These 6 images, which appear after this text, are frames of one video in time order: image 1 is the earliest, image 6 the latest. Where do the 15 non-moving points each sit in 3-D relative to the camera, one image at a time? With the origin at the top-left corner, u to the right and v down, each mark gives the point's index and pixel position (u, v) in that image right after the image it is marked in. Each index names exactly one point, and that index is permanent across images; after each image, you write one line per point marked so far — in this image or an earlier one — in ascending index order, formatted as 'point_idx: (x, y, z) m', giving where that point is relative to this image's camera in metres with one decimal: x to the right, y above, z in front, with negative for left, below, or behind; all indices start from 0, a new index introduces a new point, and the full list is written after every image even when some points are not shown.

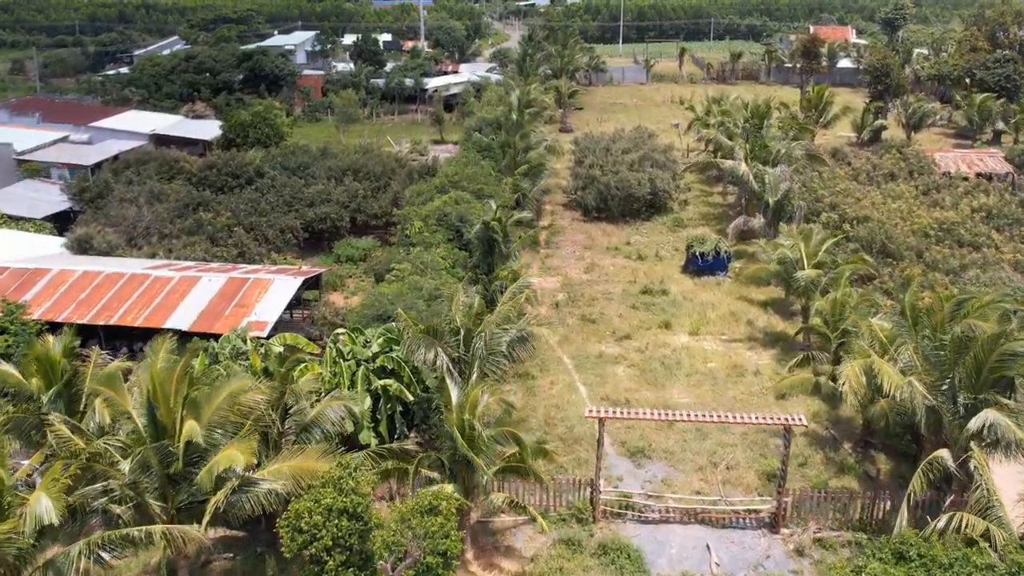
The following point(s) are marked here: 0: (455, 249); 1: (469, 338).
0: (-1.3, +0.9, +18.0) m
1: (-0.7, -0.8, +12.7) m
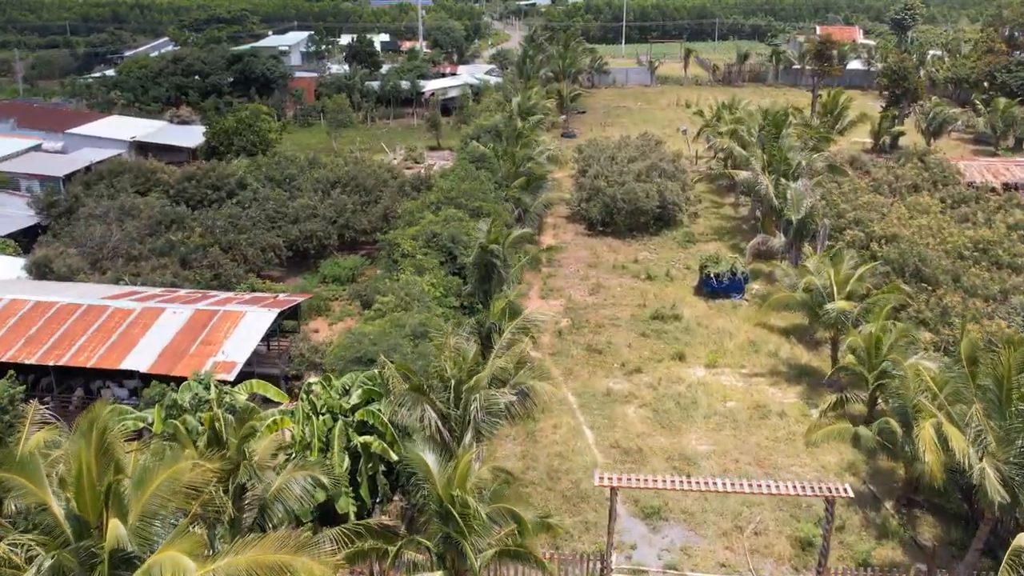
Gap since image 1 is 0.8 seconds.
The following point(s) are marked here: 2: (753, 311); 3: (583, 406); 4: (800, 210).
0: (-1.3, +0.3, +16.4) m
1: (-0.7, -1.4, +11.1) m
2: (+6.0, -0.6, +19.8) m
3: (+1.4, -2.3, +15.7) m
4: (+7.0, +1.9, +19.2) m
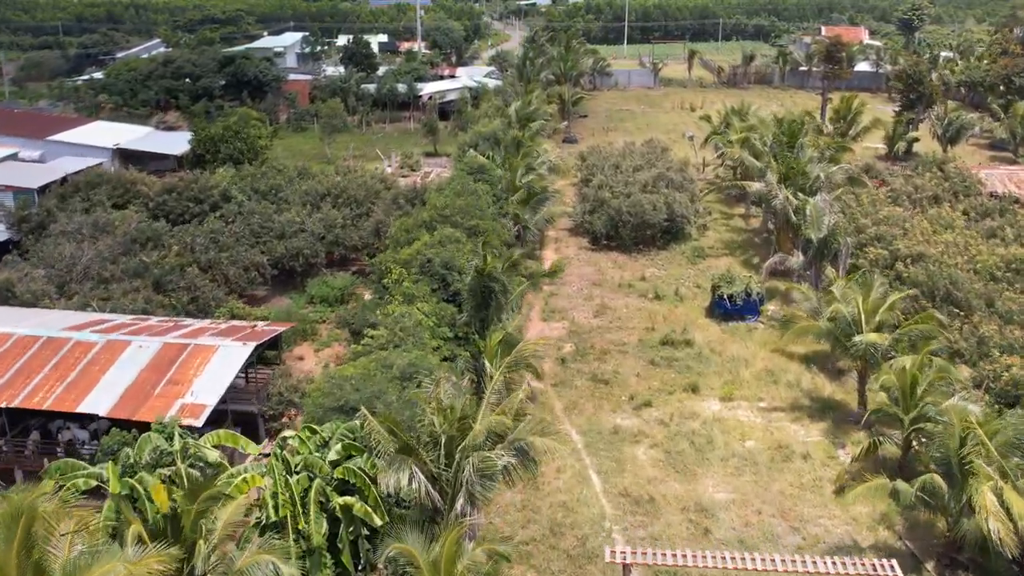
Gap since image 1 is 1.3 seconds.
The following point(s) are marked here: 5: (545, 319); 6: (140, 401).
0: (-1.4, -0.3, +15.1) m
1: (-0.7, -2.0, +9.8) m
2: (+6.0, -1.1, +18.5) m
3: (+1.4, -2.9, +14.4) m
4: (+7.0, +1.3, +17.9) m
5: (+0.8, -0.8, +19.4) m
6: (-5.8, -1.8, +12.4) m
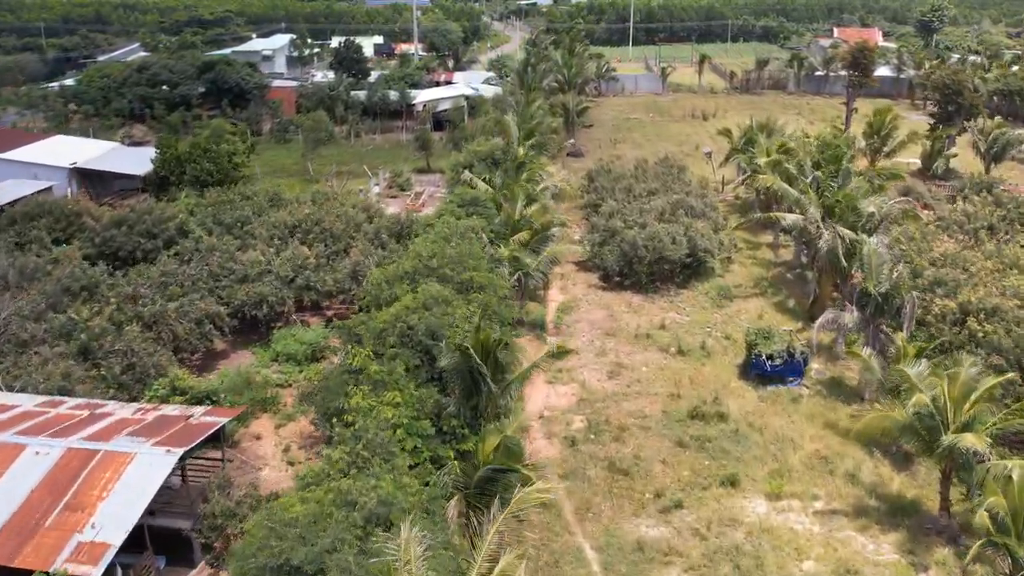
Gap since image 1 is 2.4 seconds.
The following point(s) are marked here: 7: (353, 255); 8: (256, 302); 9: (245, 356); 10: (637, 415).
0: (-1.4, -1.5, +12.1) m
1: (-0.8, -3.2, +6.9) m
2: (+6.0, -2.3, +15.6) m
3: (+1.4, -4.1, +11.5) m
4: (+7.0, +0.1, +15.0) m
5: (+0.8, -2.0, +16.5) m
6: (-5.8, -3.0, +9.5) m
7: (-3.8, +0.8, +18.9) m
8: (-5.7, -0.3, +17.5) m
9: (-5.9, -1.5, +17.4) m
10: (+2.4, -2.5, +15.3) m
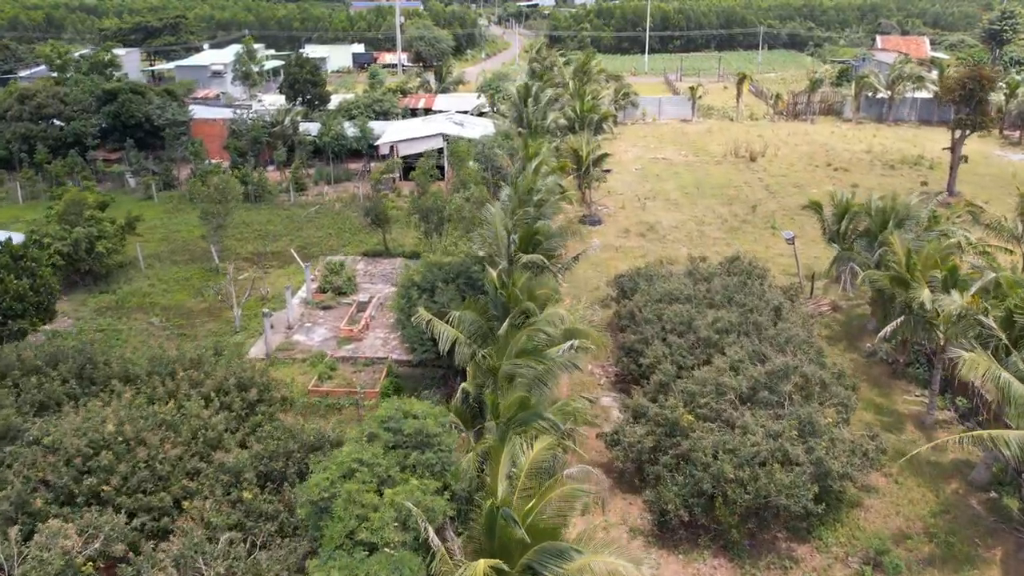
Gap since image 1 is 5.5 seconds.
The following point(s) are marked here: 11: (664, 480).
0: (-1.6, -5.3, +2.8) m
1: (-1.0, -7.1, -2.5) m
2: (+5.8, -6.2, +6.2) m
3: (+1.1, -7.9, +2.2) m
4: (+6.7, -3.7, +5.6) m
5: (+0.5, -5.8, +7.2) m
6: (-6.1, -6.8, +0.2) m
7: (-4.0, -3.0, +9.6) m
8: (-5.9, -4.1, +8.1) m
9: (-6.2, -5.3, +8.1) m
10: (+2.1, -6.3, +6.0) m
11: (+2.3, -2.9, +12.1) m
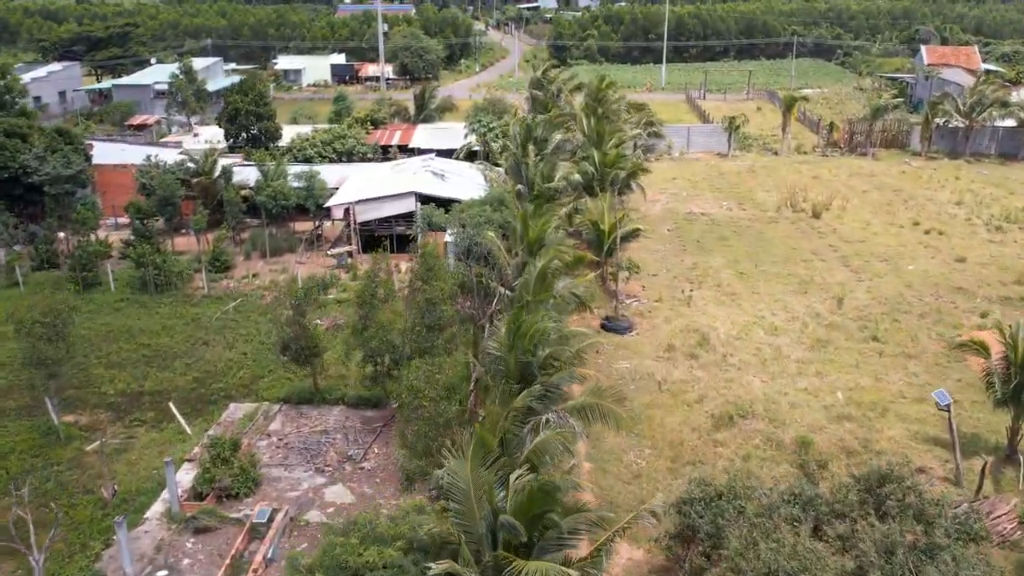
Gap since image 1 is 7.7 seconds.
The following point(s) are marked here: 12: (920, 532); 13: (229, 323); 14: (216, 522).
0: (-1.8, -8.5, -4.7) m
1: (-1.2, -10.2, -10.0) m
2: (+5.6, -9.3, -1.3) m
3: (+1.0, -11.1, -5.3) m
4: (+6.6, -6.9, -1.8) m
5: (+0.4, -8.9, -0.3) m
6: (-6.3, -10.0, -7.3) m
7: (-4.2, -6.2, +2.1) m
8: (-6.0, -7.3, +0.7) m
9: (-6.3, -8.5, +0.6) m
10: (+2.0, -9.5, -1.5) m
11: (+2.2, -6.1, +4.6) m
12: (+5.0, -3.1, +9.7) m
13: (-6.6, -0.8, +18.6) m
14: (-4.5, -3.5, +11.9) m
